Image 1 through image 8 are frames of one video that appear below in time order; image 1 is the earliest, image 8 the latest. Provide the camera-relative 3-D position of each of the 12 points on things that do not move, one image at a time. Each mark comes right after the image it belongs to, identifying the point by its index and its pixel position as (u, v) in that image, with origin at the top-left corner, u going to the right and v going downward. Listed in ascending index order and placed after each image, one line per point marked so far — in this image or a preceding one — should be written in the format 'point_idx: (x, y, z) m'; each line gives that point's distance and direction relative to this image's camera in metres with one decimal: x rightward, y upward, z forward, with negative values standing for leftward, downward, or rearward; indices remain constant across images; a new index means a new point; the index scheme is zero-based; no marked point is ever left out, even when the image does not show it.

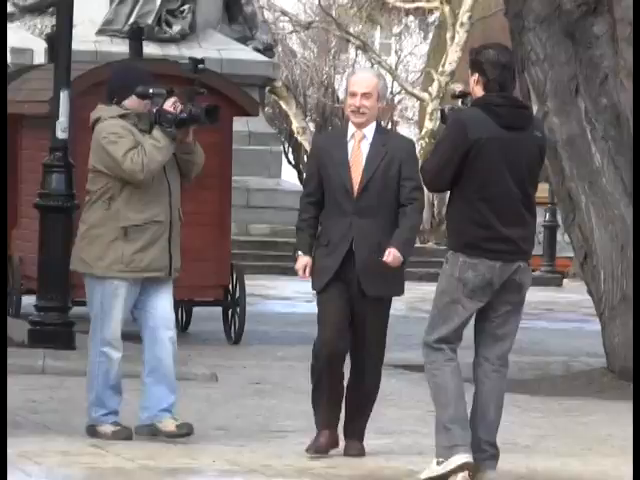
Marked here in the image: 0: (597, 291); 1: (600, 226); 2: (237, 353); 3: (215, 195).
0: (+2.0, -0.4, +12.4) m
1: (+2.0, +0.1, +12.2) m
2: (-0.7, -0.9, +13.7) m
3: (-0.9, +0.4, +14.4) m
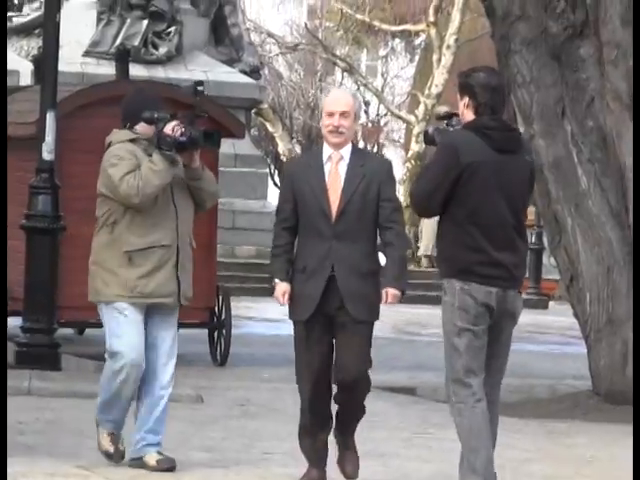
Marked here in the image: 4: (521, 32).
0: (+1.9, -0.5, +12.4) m
1: (+1.9, -0.1, +12.2) m
2: (-0.8, -1.1, +13.7) m
3: (-1.0, +0.2, +14.4) m
4: (+1.5, +1.5, +12.3) m
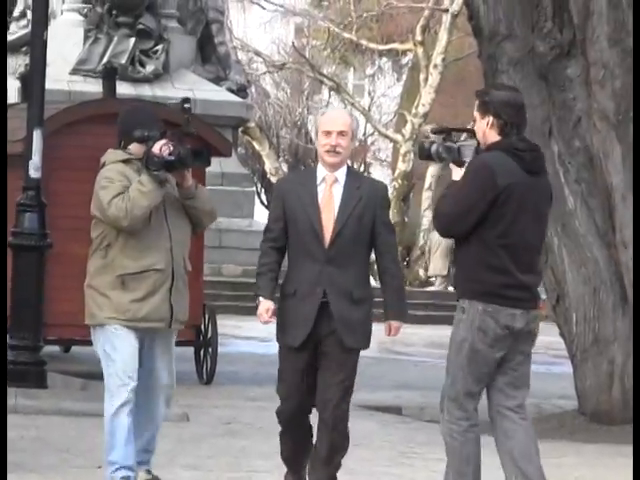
0: (+1.8, -0.7, +12.4) m
1: (+1.8, -0.2, +12.2) m
2: (-0.9, -1.2, +13.7) m
3: (-1.1, 0.0, +14.4) m
4: (+1.4, +1.4, +12.3) m
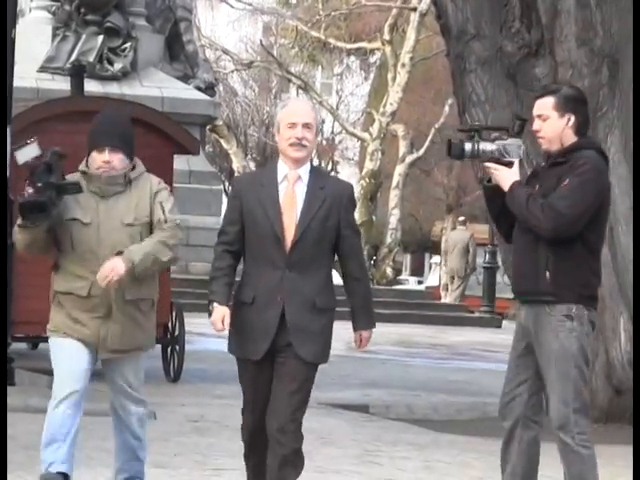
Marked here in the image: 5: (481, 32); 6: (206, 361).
0: (+1.6, -0.7, +12.4) m
1: (+1.6, -0.2, +12.3) m
2: (-1.2, -1.2, +13.7) m
3: (-1.4, 0.0, +14.4) m
4: (+1.1, +1.4, +12.4) m
5: (+1.2, +1.5, +12.4) m
6: (-1.2, -1.2, +16.8) m
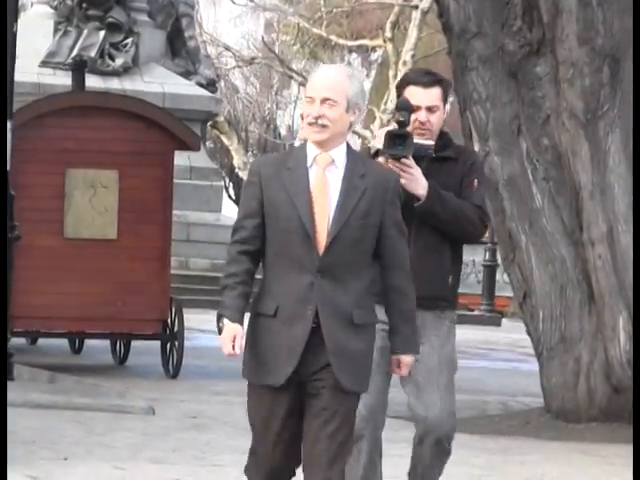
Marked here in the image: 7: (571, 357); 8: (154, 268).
0: (+1.6, -0.7, +12.4) m
1: (+1.6, -0.2, +12.3) m
2: (-1.2, -1.2, +13.7) m
3: (-1.4, +0.1, +14.4) m
4: (+1.2, +1.4, +12.4) m
5: (+1.2, +1.5, +12.4) m
6: (-1.2, -1.2, +16.8) m
7: (+1.8, -0.8, +12.2) m
8: (-1.4, -0.3, +14.4) m
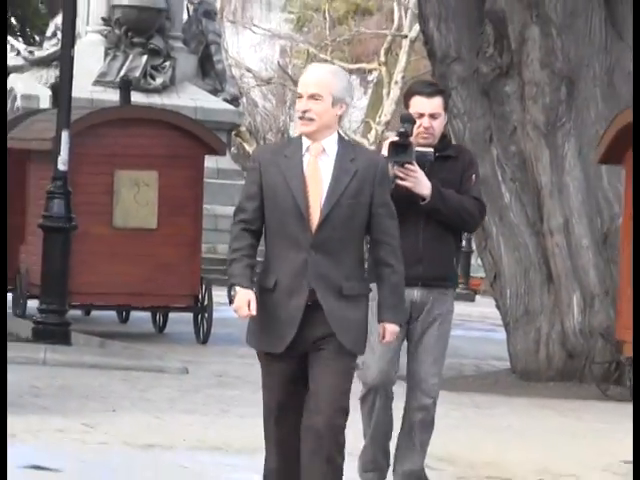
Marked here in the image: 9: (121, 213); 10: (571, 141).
0: (+1.6, -0.6, +14.9) m
1: (+1.6, -0.1, +14.8) m
2: (-1.1, -1.1, +16.2) m
3: (-1.3, +0.2, +16.9) m
4: (+1.2, +1.5, +14.8) m
5: (+1.2, +1.6, +14.8) m
6: (-1.1, -1.0, +19.4) m
7: (+1.9, -0.8, +14.7) m
8: (-1.3, -0.1, +16.9) m
9: (-2.0, +0.3, +16.8) m
10: (+2.2, +0.9, +14.5) m
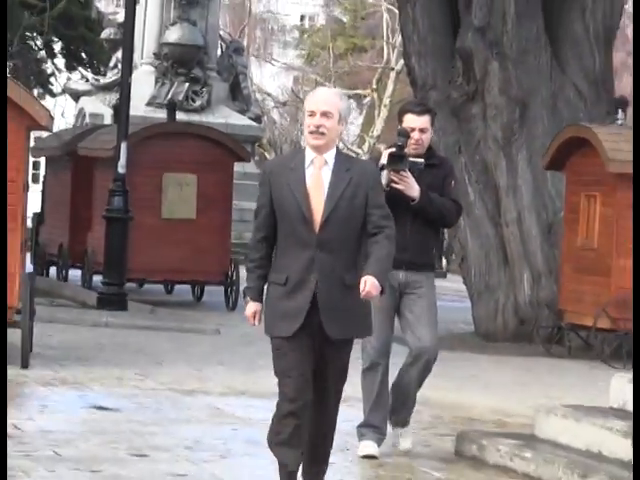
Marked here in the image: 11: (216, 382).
0: (+1.7, -0.5, +18.8) m
1: (+1.7, 0.0, +18.7) m
2: (-1.1, -0.9, +20.1) m
3: (-1.3, +0.4, +20.8) m
4: (+1.3, +1.6, +18.7) m
5: (+1.3, +1.7, +18.7) m
6: (-1.0, -0.9, +23.3) m
7: (+1.9, -0.7, +18.6) m
8: (-1.3, 0.0, +20.8) m
9: (-1.9, +0.4, +20.7) m
10: (+2.2, +1.0, +18.4) m
11: (-1.0, -1.4, +16.2) m
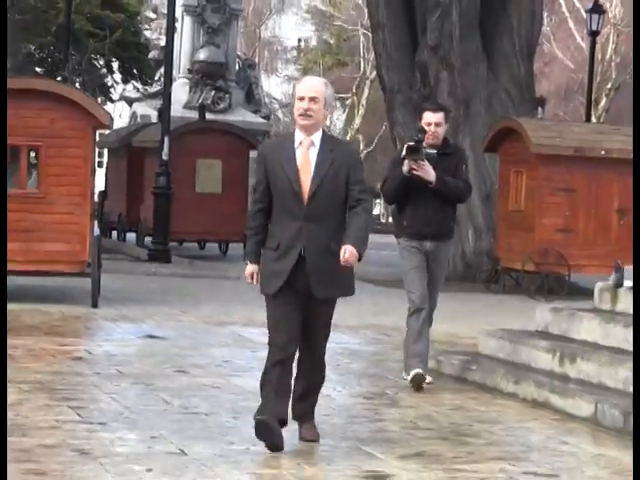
0: (+1.6, 0.0, +24.9) m
1: (+1.6, +0.5, +24.7) m
2: (-1.1, -0.5, +26.2) m
3: (-1.3, +0.8, +26.9) m
4: (+1.2, +2.1, +24.8) m
5: (+1.2, +2.2, +24.8) m
6: (-1.0, -0.3, +29.4) m
7: (+1.8, -0.2, +24.7) m
8: (-1.3, +0.5, +26.9) m
9: (-2.0, +0.9, +26.8) m
10: (+2.1, +1.5, +24.5) m
11: (-1.1, -1.0, +22.4) m
